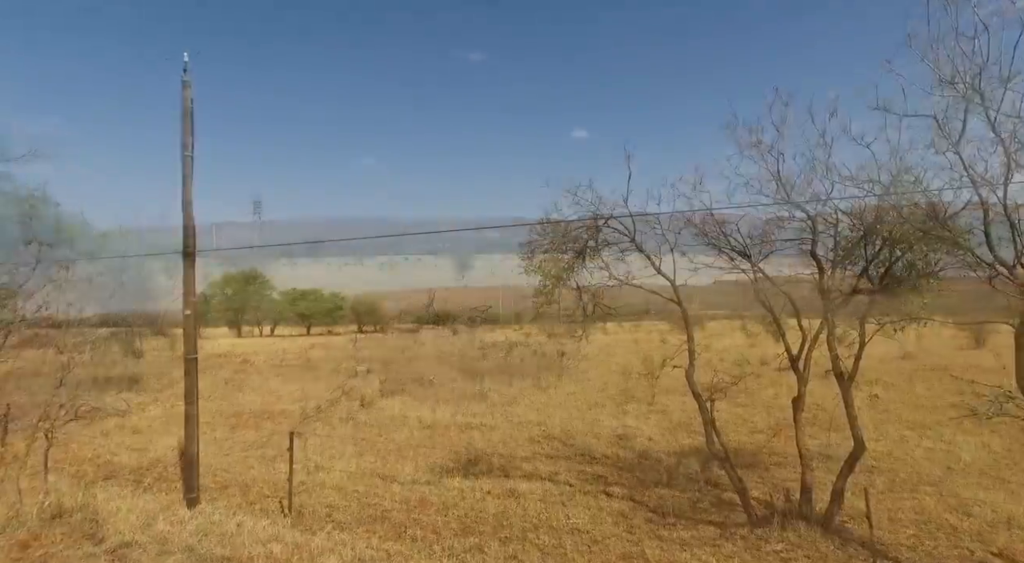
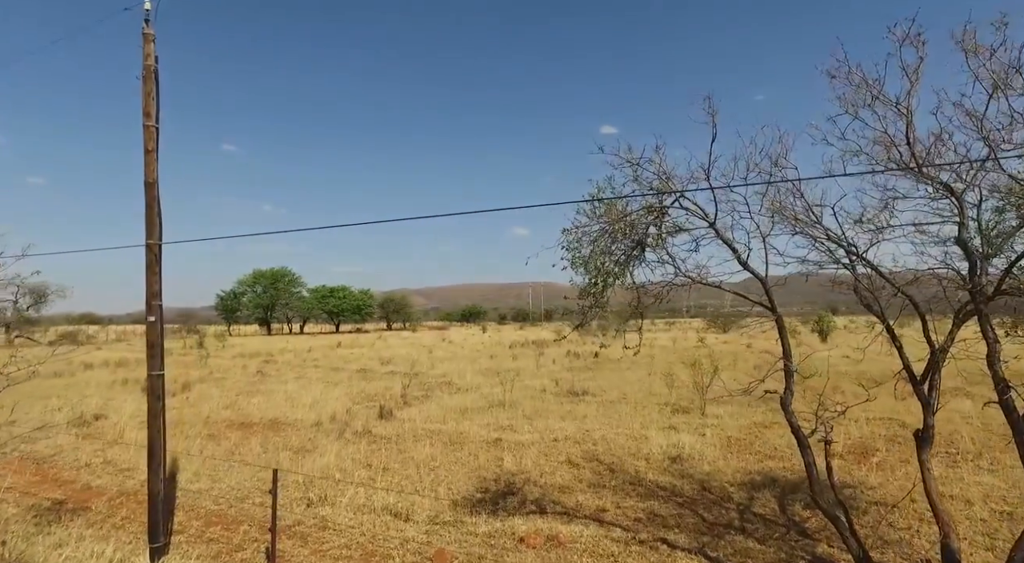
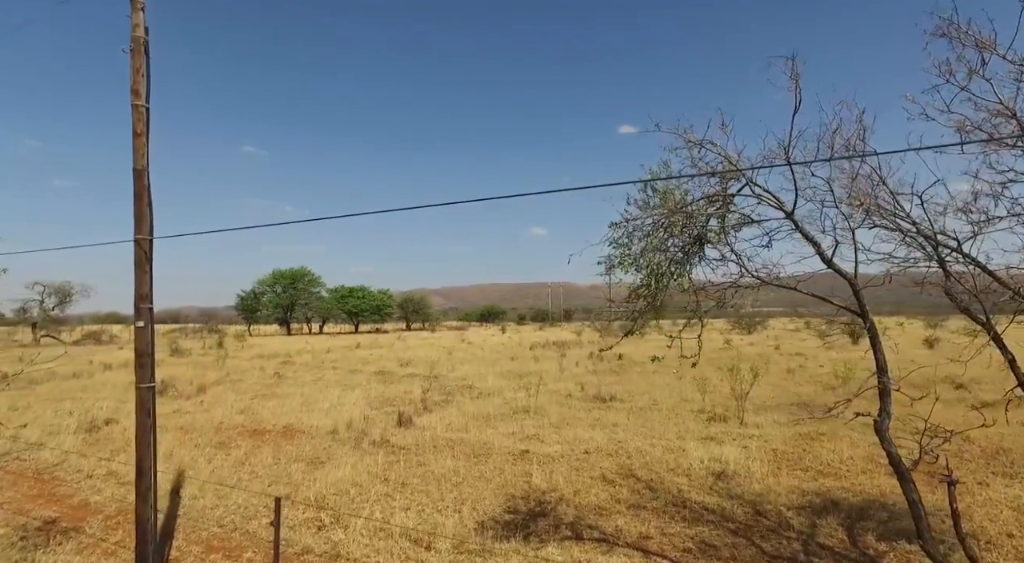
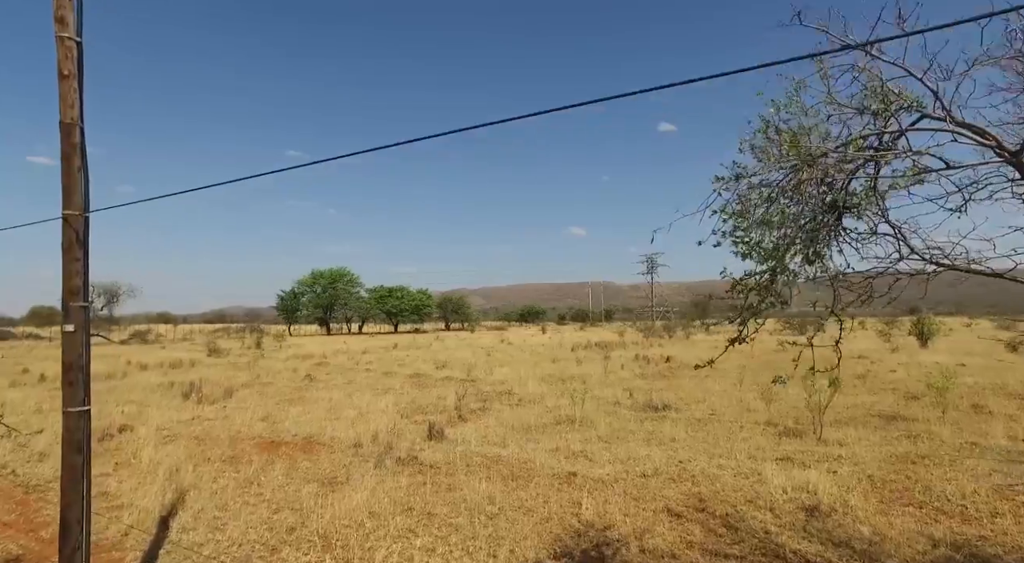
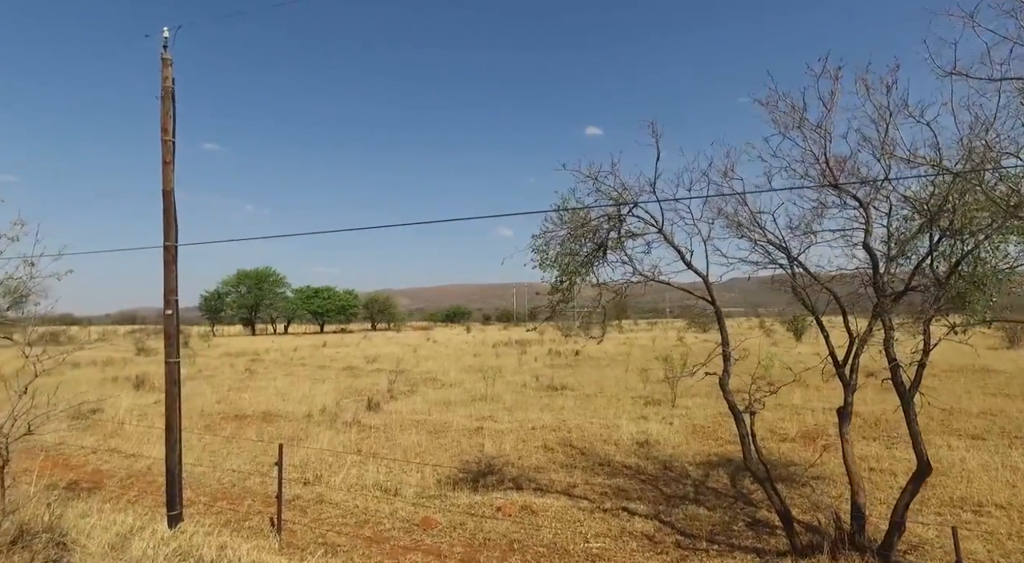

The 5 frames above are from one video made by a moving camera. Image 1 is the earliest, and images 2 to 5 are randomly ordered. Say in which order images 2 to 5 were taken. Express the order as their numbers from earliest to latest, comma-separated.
5, 2, 3, 4
